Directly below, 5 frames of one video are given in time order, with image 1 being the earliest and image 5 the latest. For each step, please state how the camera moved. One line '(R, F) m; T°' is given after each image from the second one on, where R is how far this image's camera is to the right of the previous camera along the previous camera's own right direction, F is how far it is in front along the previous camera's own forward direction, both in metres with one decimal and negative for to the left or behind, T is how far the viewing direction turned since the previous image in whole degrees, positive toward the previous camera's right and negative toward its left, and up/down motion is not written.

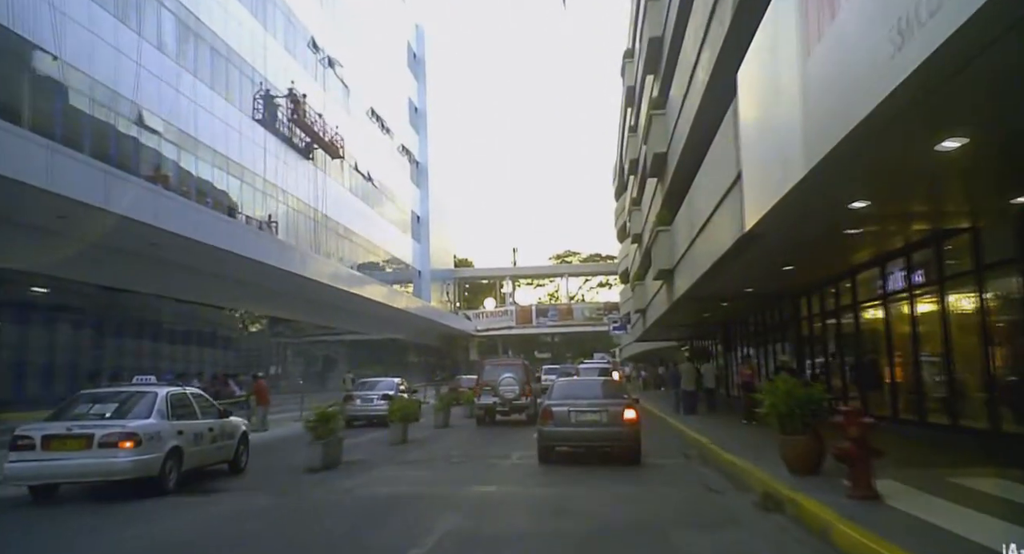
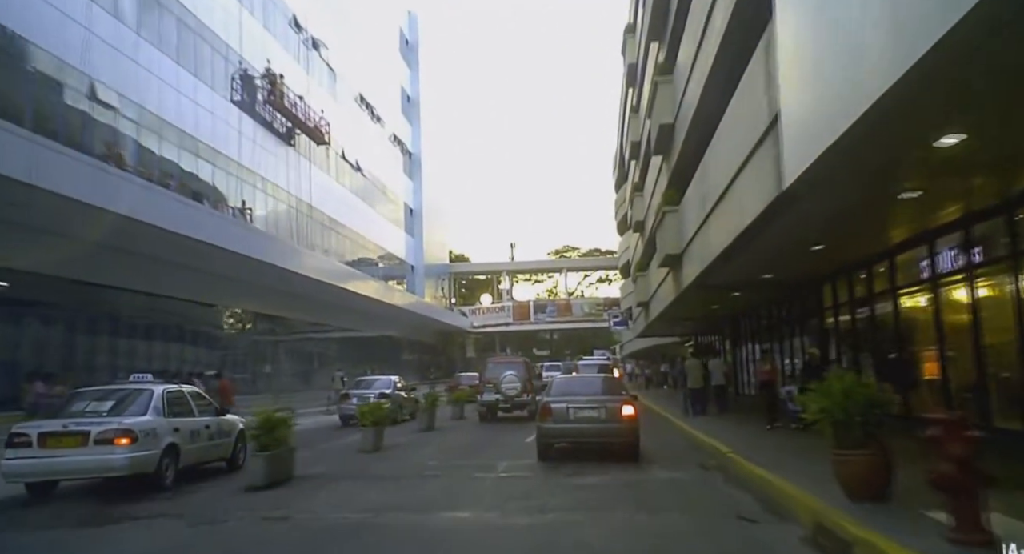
(+0.7, +0.6) m; -5°
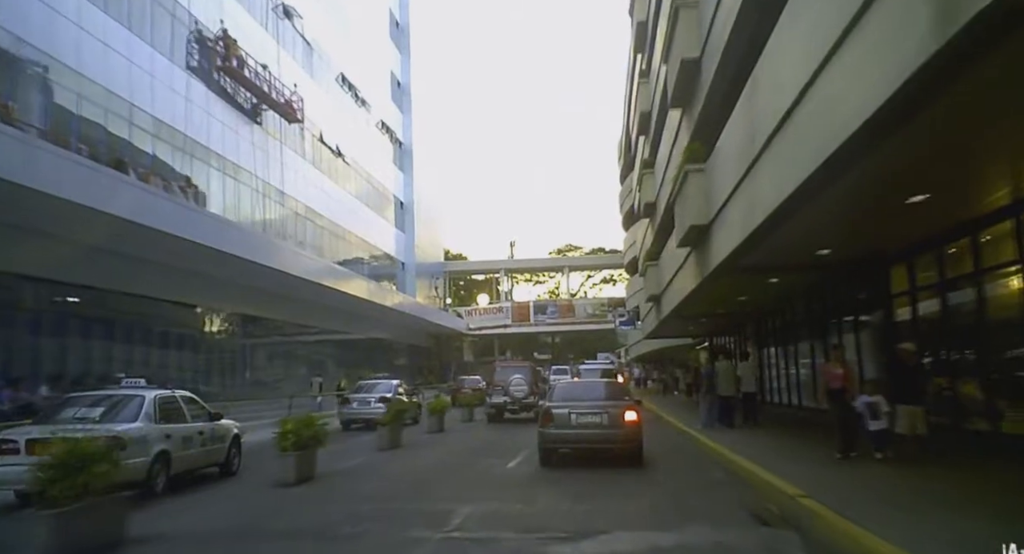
(0.0, +0.3) m; 0°
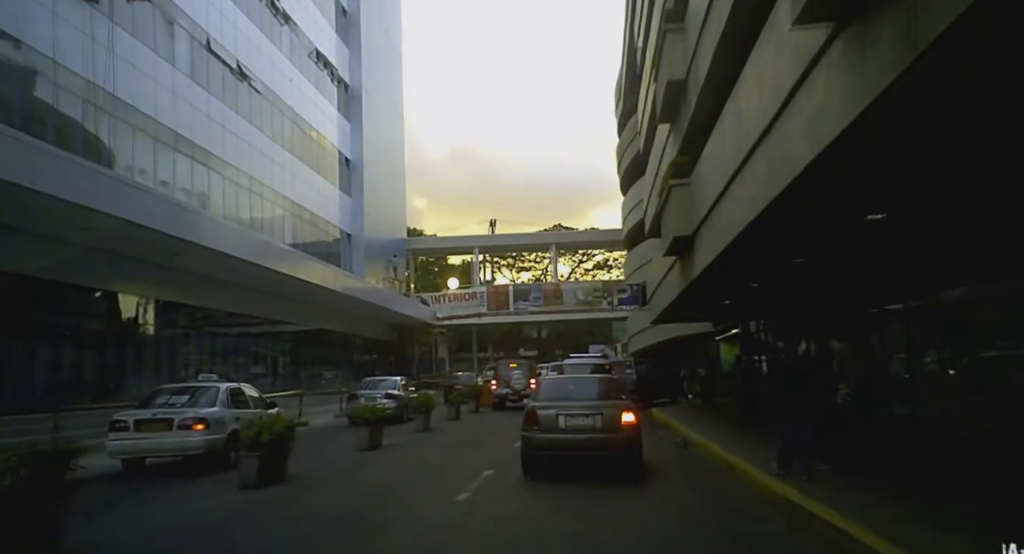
(-0.4, -2.0) m; +1°
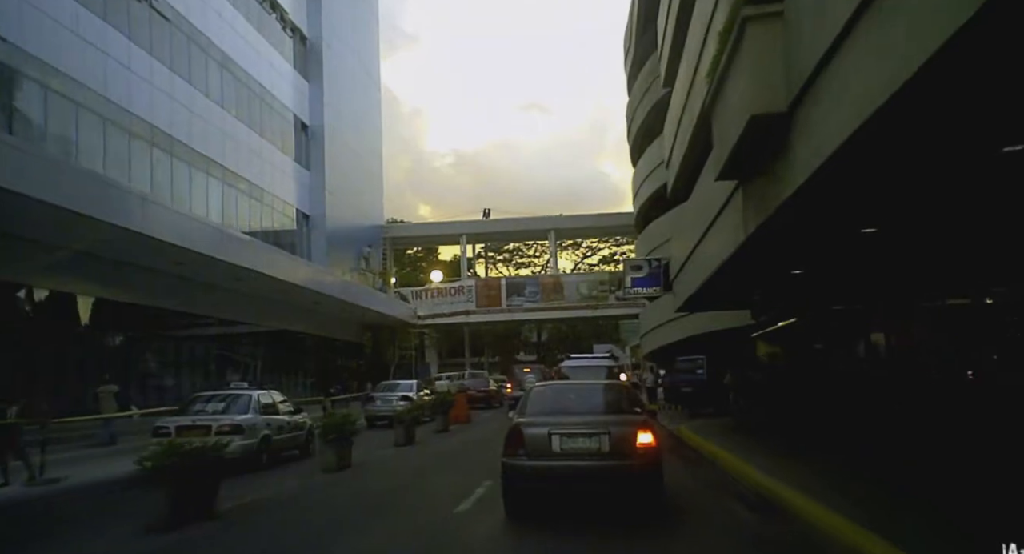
(0.0, +1.3) m; 0°
